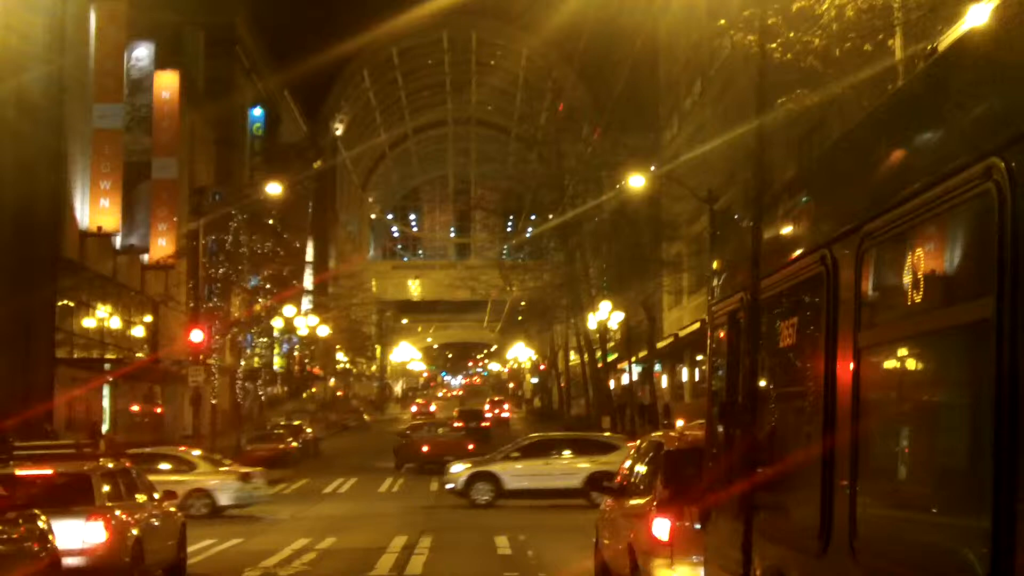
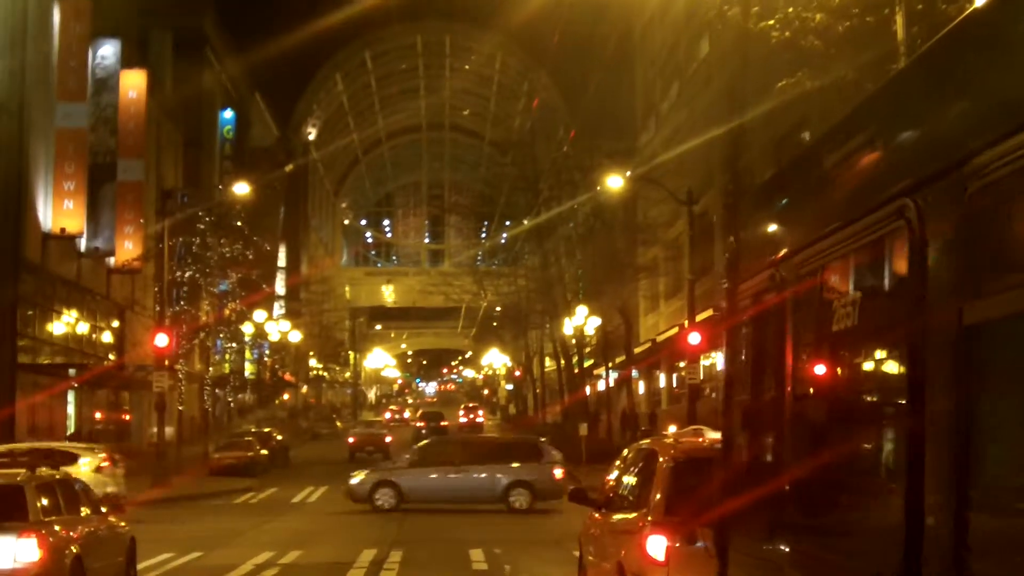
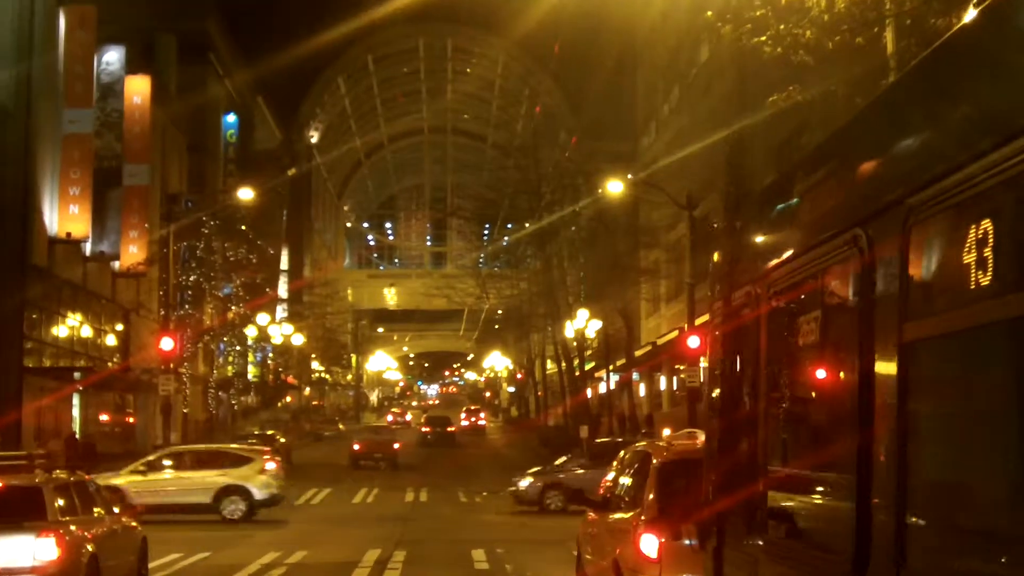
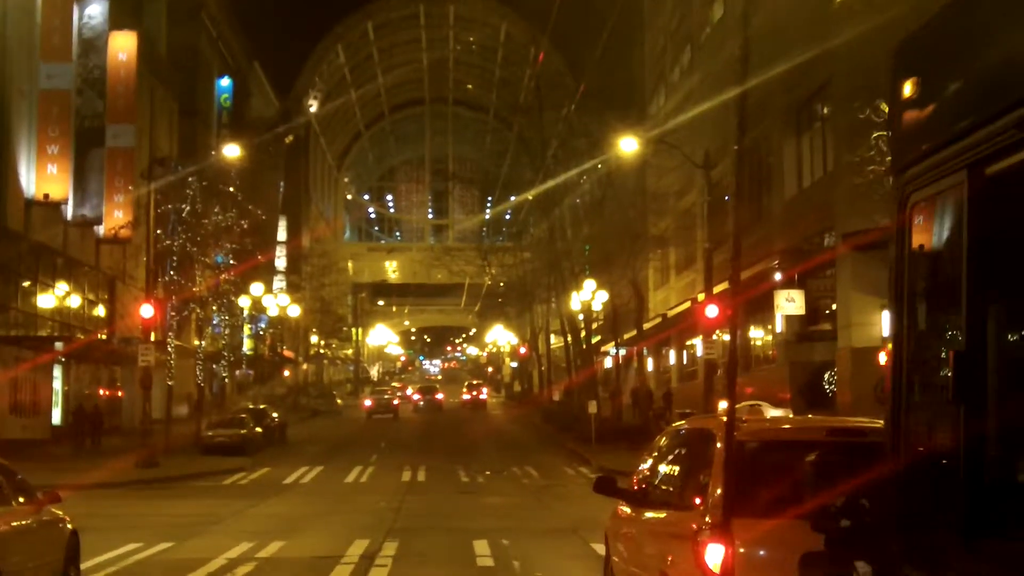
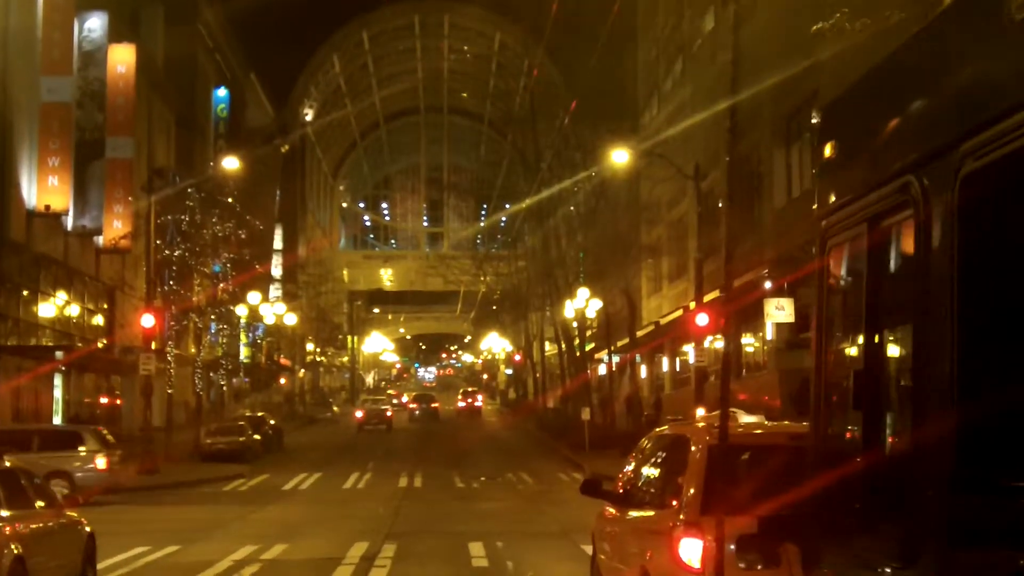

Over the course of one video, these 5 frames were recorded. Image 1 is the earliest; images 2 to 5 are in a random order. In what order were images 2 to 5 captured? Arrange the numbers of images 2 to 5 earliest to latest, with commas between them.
3, 2, 5, 4
